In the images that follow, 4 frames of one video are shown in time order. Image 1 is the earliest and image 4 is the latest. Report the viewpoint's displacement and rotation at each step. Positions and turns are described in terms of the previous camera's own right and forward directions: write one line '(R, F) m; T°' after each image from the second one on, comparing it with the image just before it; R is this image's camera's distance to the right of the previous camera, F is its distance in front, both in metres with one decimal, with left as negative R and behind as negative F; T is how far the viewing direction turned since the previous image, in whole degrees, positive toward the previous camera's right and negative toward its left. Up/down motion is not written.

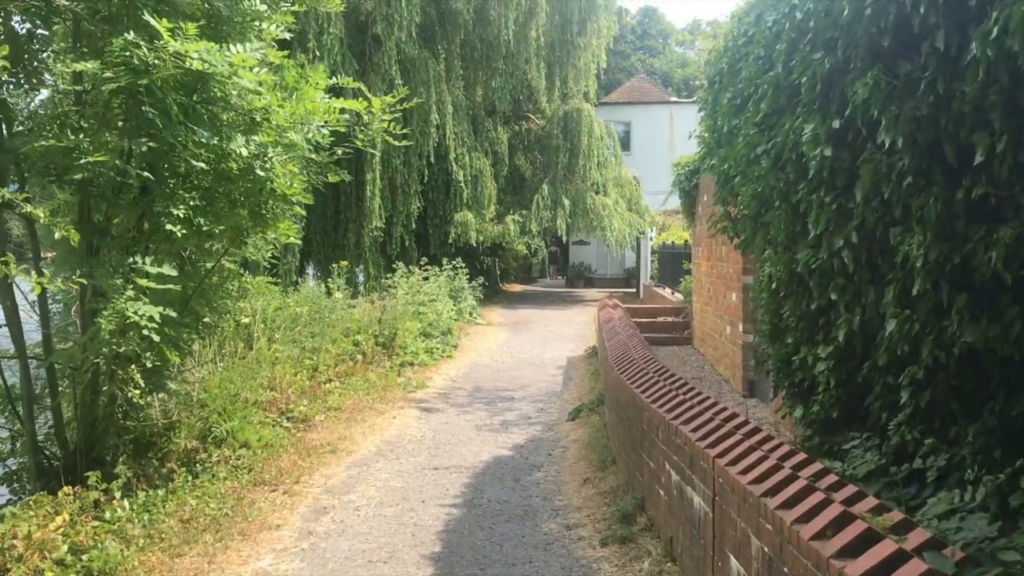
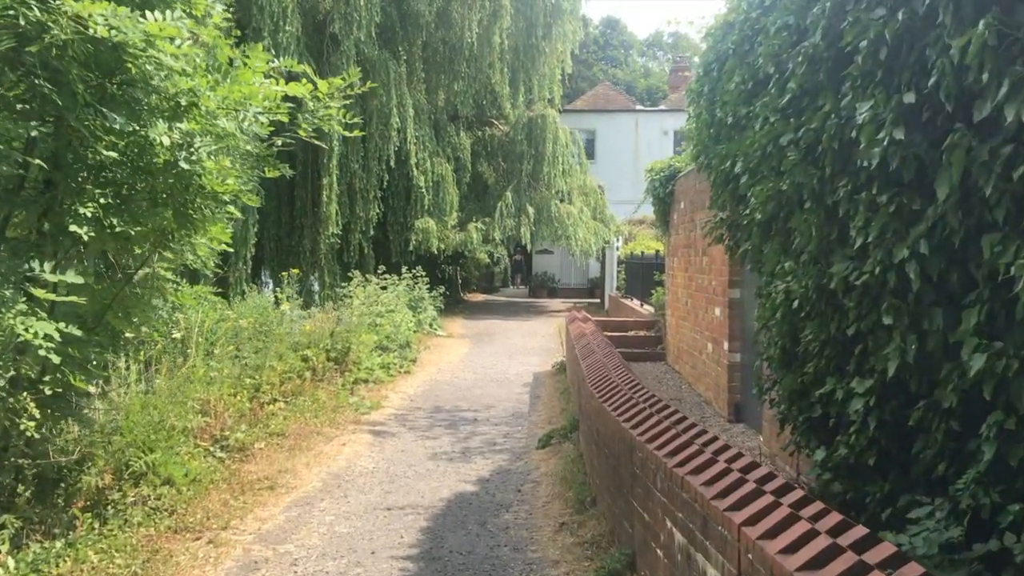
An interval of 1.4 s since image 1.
(0.0, +0.7) m; +3°
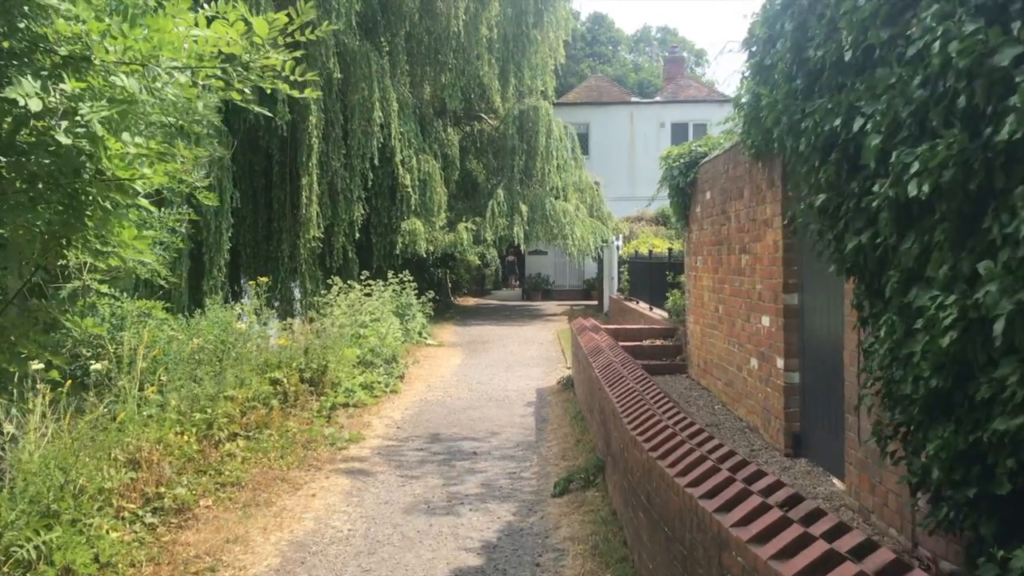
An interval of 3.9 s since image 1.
(-0.1, +1.3) m; +1°
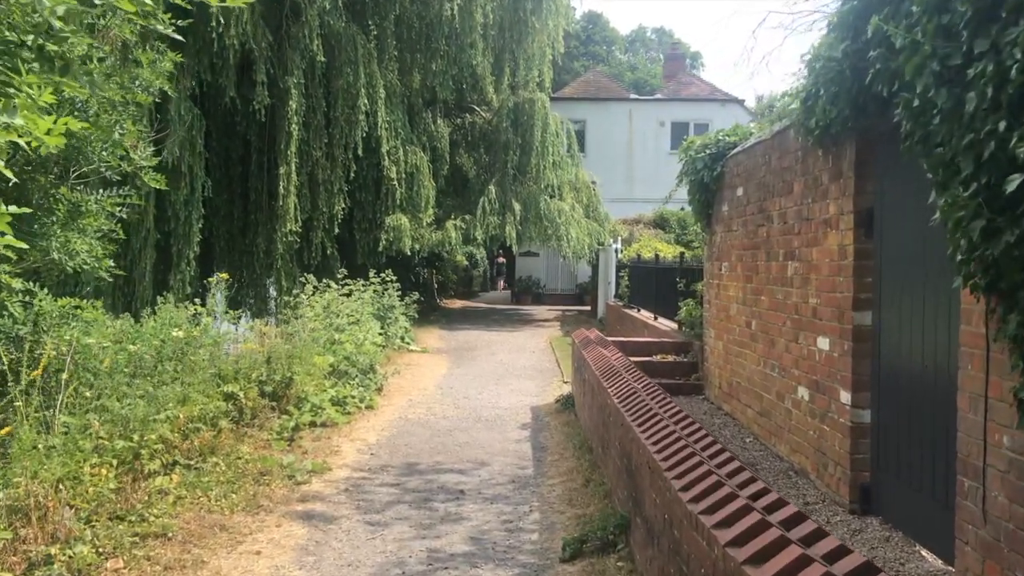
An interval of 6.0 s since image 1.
(-0.1, +1.2) m; +1°
